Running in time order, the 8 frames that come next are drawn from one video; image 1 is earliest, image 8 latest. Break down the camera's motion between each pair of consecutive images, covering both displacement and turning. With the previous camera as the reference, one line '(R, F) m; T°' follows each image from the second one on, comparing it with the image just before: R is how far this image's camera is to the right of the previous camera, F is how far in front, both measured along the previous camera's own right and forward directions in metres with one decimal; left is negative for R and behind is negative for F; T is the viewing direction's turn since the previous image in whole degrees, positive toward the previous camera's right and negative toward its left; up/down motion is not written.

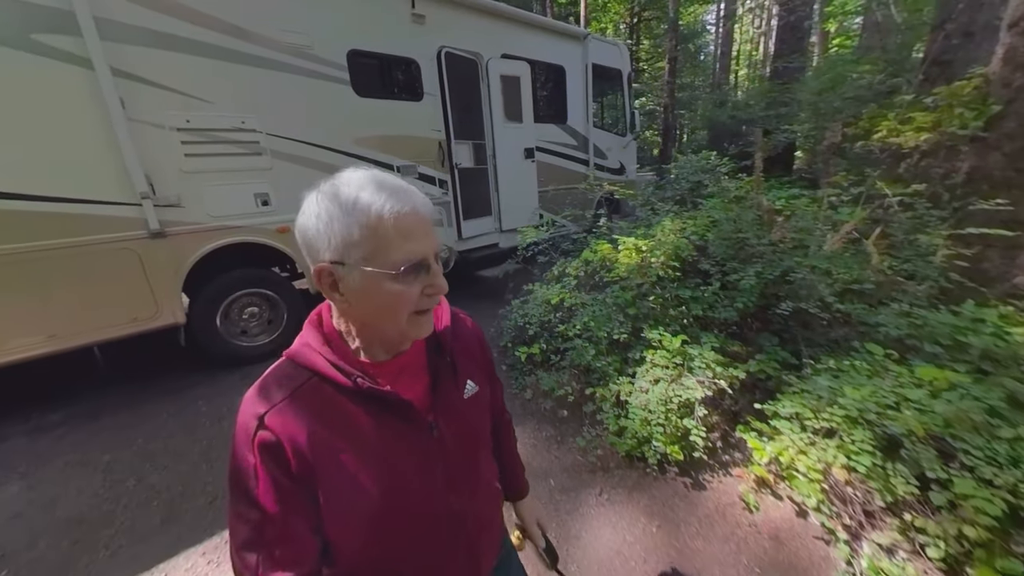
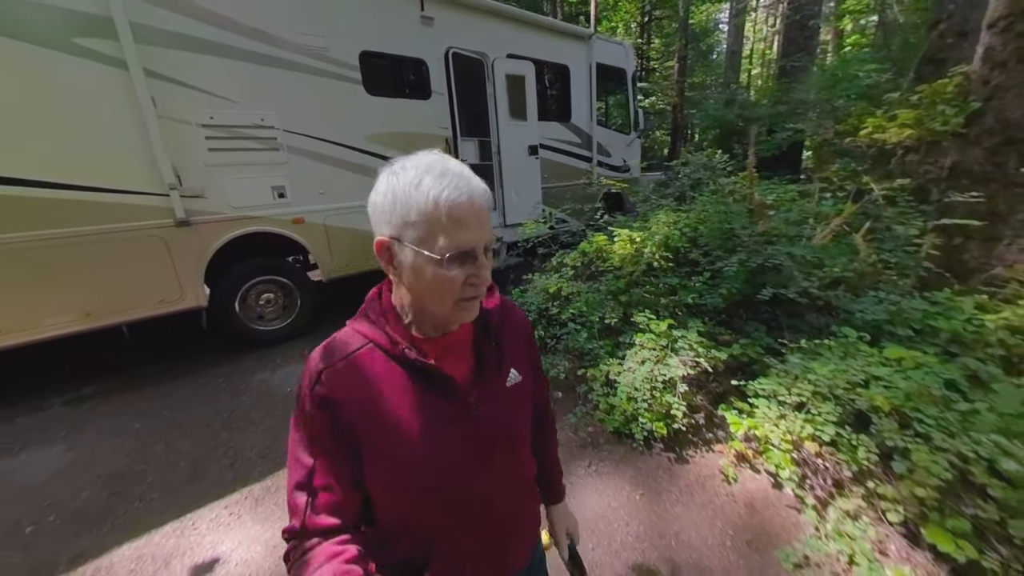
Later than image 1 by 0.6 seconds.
(+0.1, -0.2) m; -1°
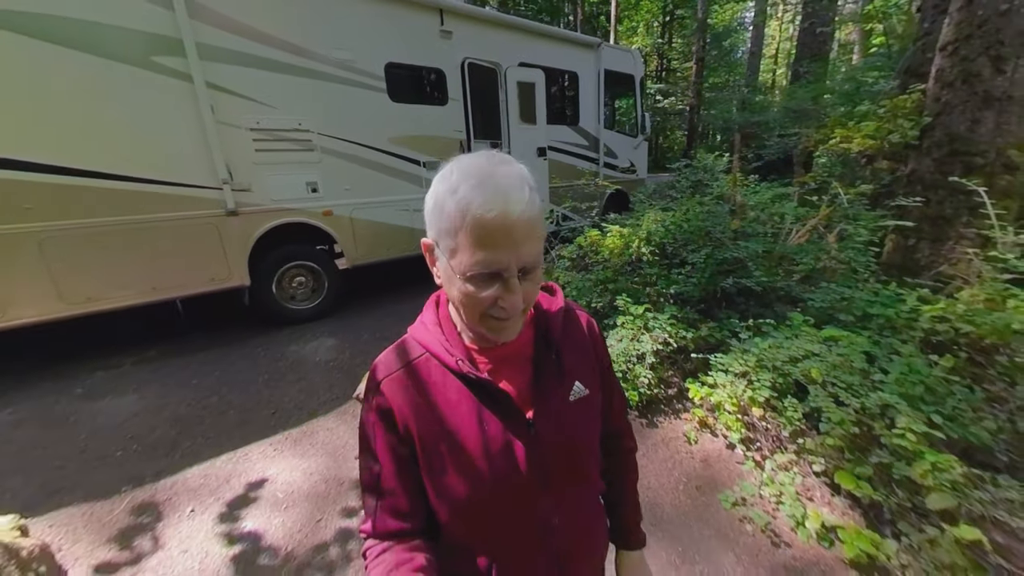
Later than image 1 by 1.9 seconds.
(+0.2, -0.5) m; -2°
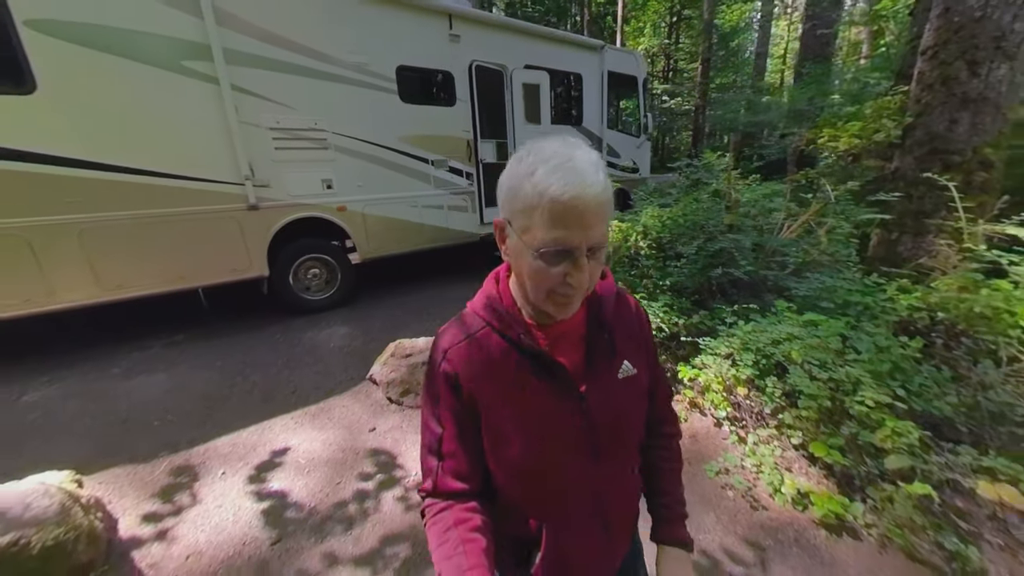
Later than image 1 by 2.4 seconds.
(0.0, -0.2) m; -1°
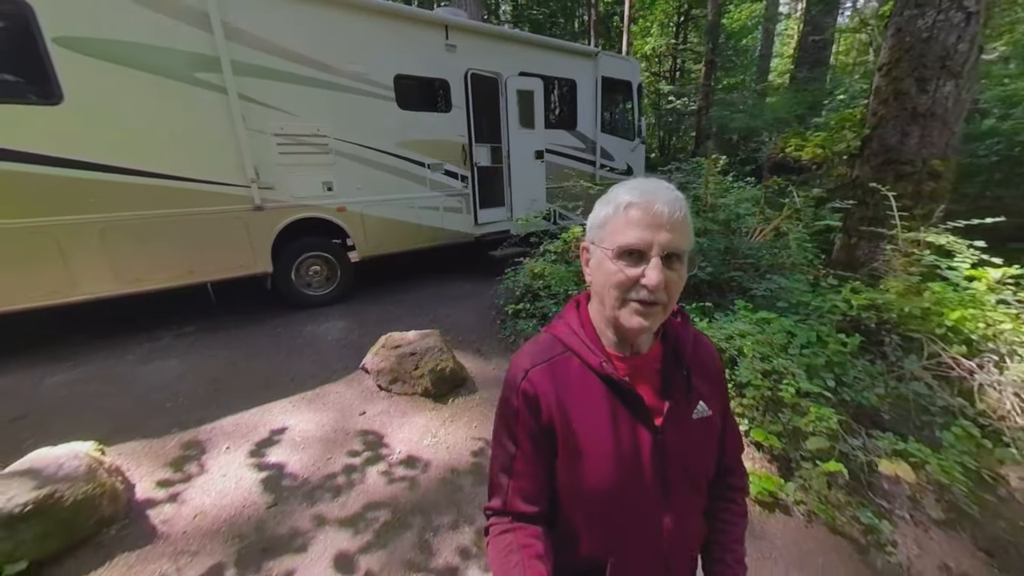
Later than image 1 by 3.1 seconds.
(+0.3, -0.3) m; -1°
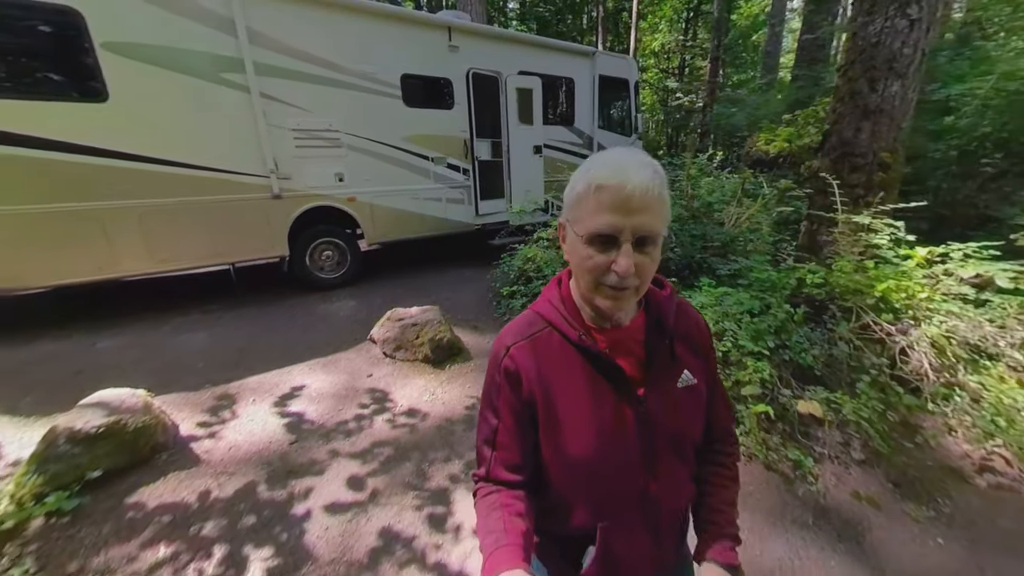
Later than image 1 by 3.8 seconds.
(+0.2, -0.4) m; -1°
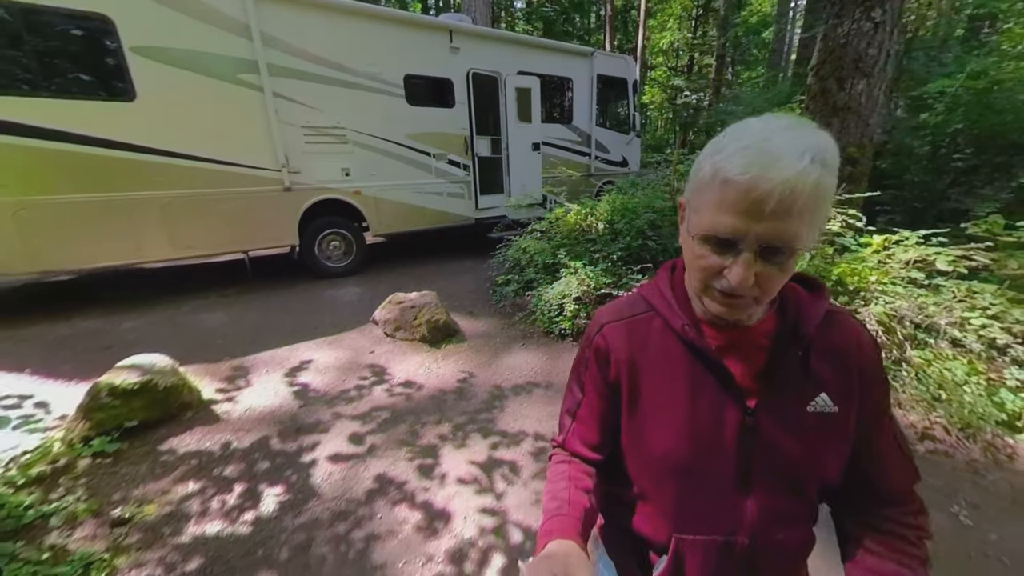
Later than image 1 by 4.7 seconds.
(+0.2, -0.3) m; -1°
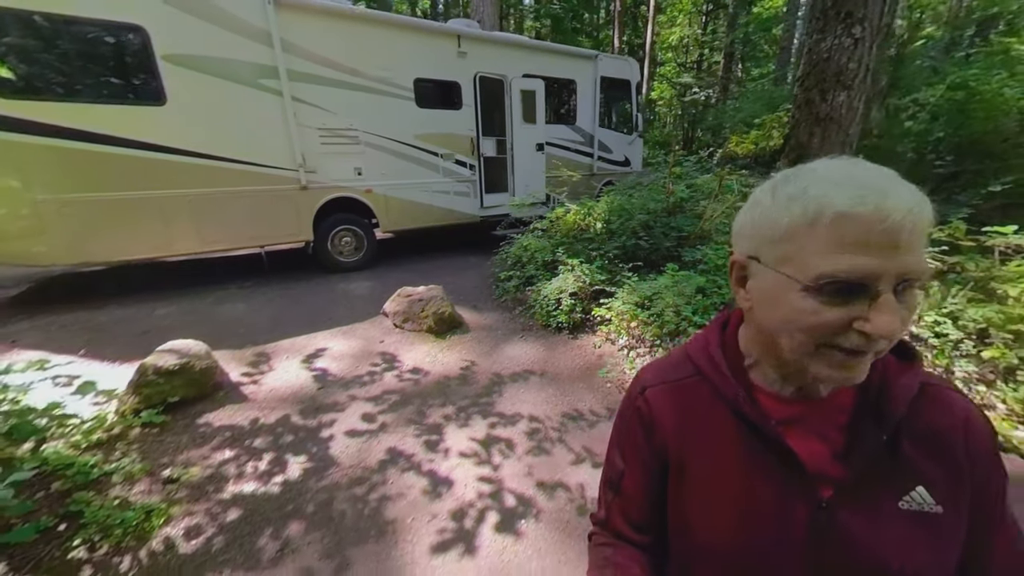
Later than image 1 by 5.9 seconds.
(+0.1, -0.3) m; -1°
